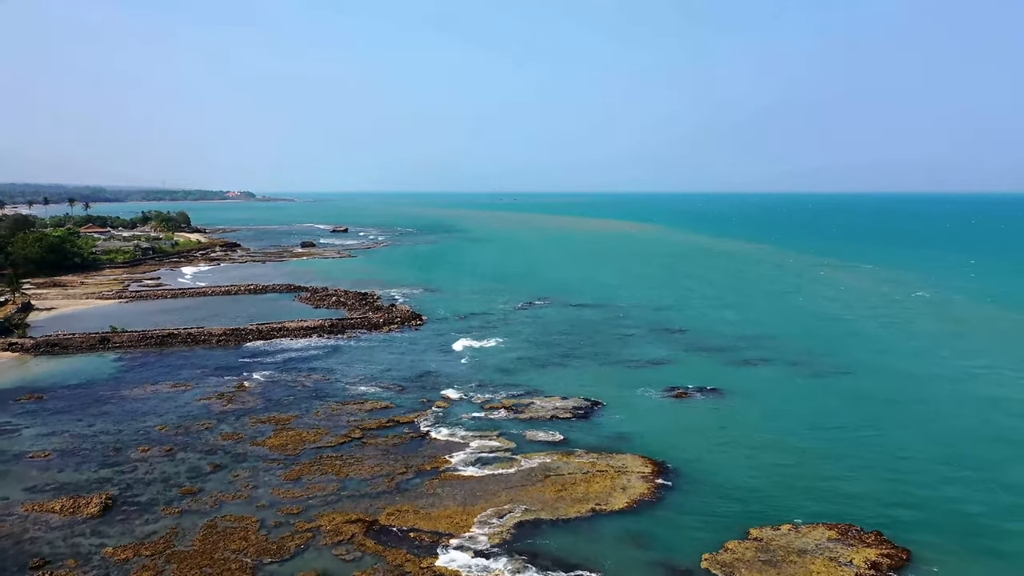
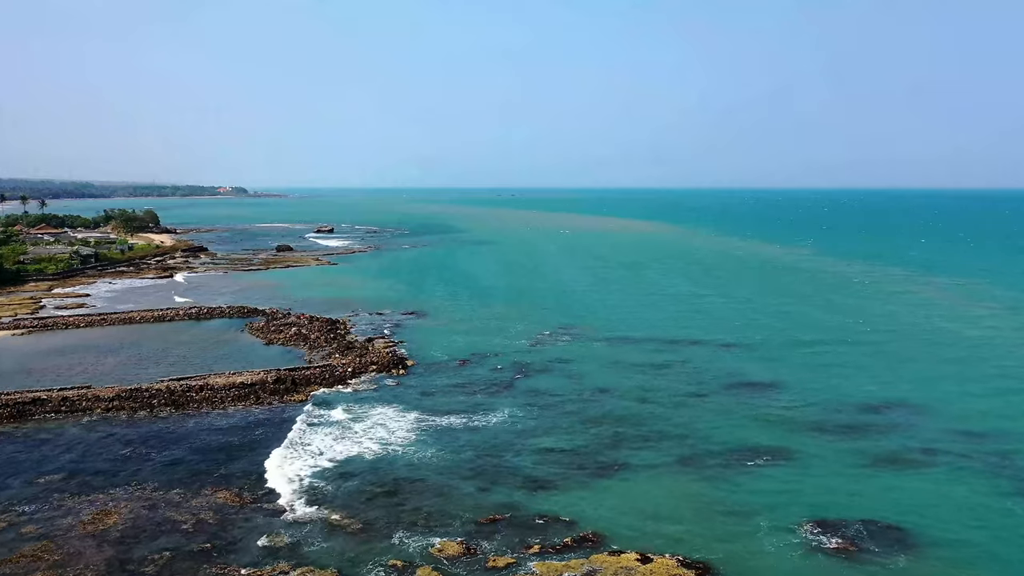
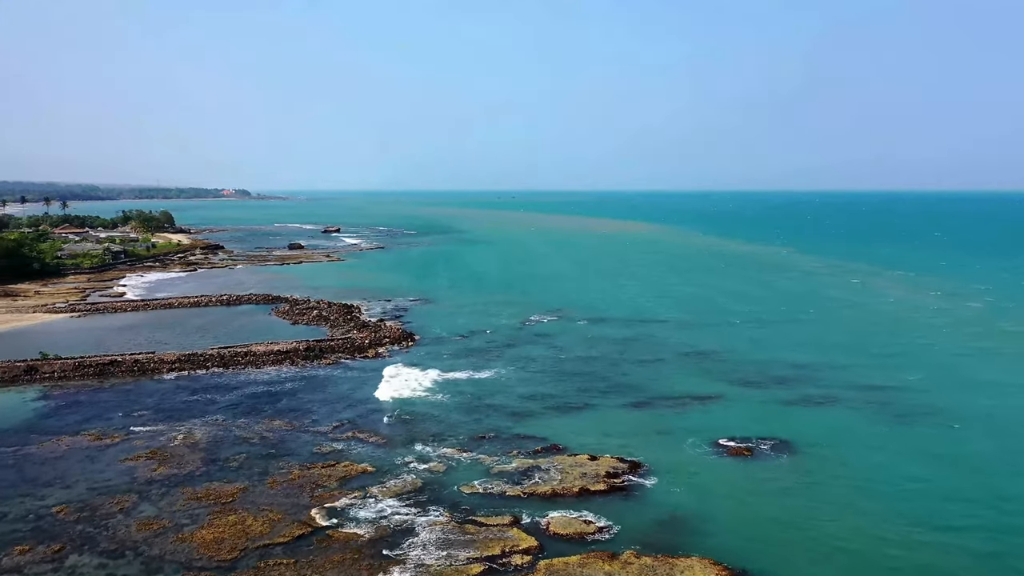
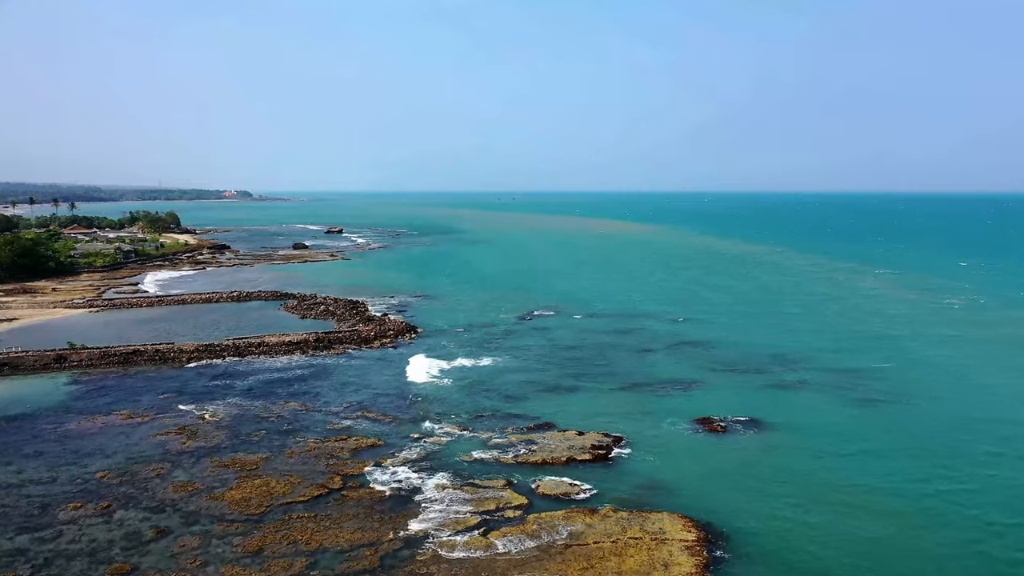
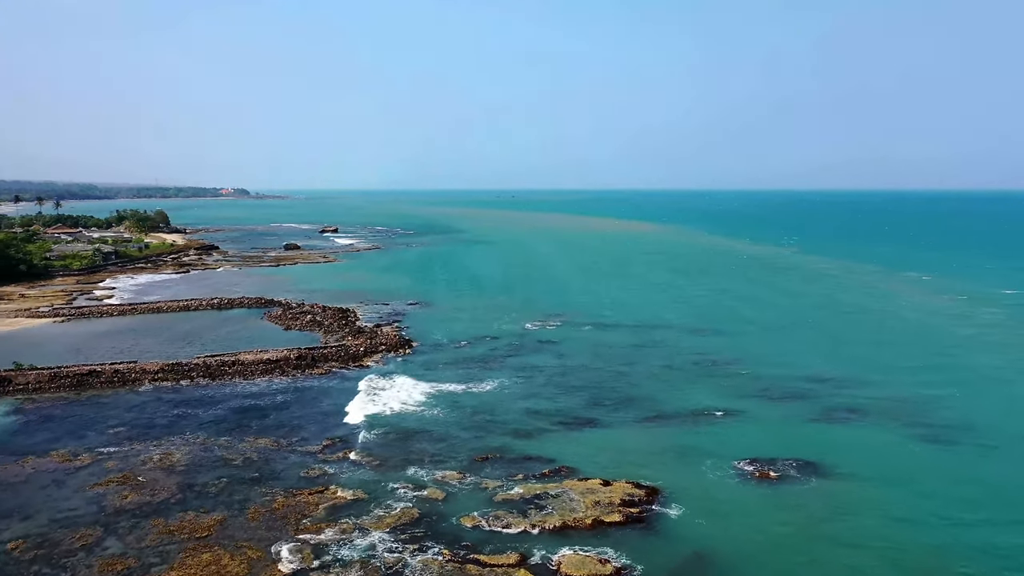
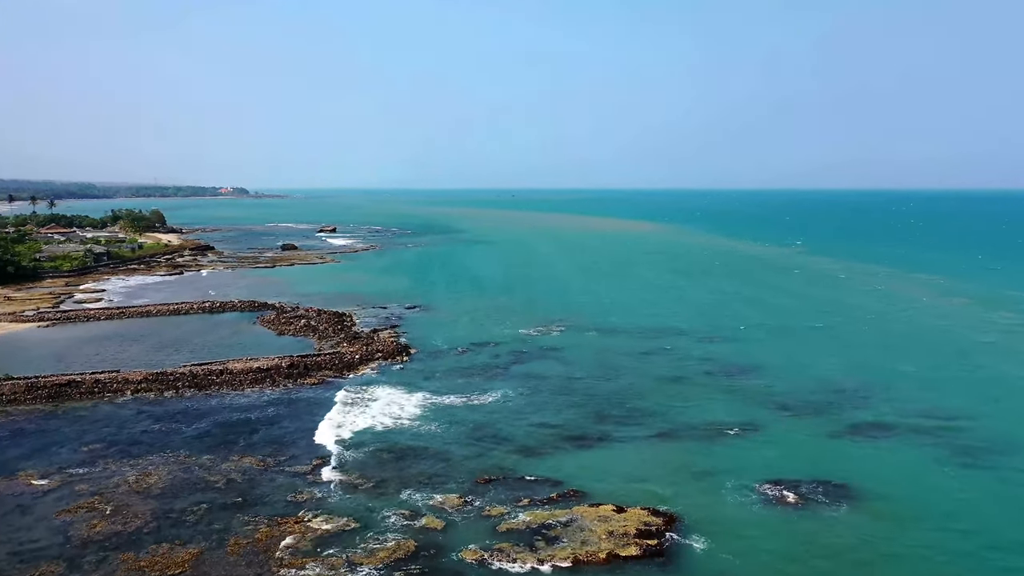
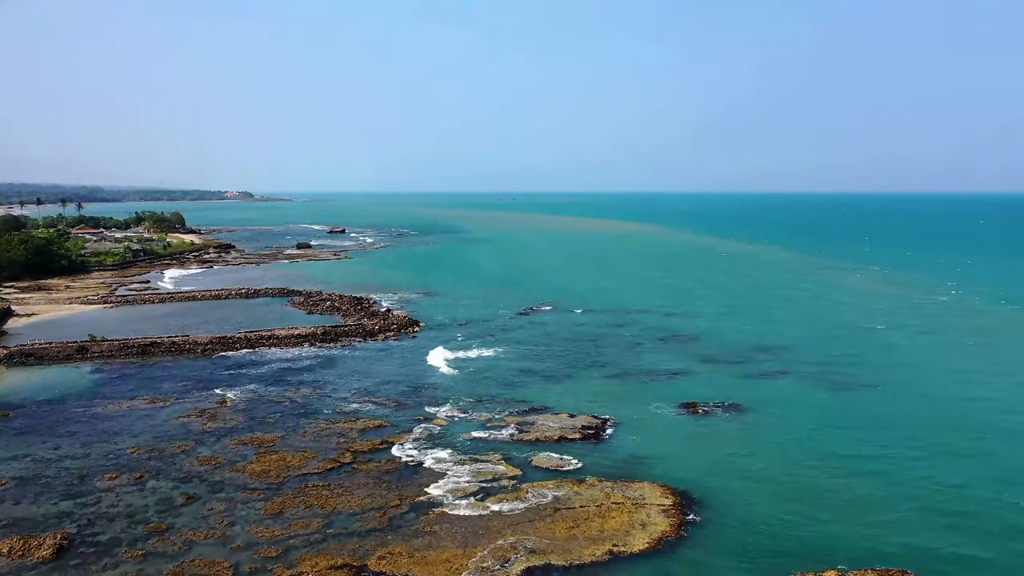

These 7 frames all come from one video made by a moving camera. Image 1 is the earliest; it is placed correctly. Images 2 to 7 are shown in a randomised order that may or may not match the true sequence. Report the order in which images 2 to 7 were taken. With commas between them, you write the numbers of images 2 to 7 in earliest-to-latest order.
7, 4, 3, 5, 6, 2
